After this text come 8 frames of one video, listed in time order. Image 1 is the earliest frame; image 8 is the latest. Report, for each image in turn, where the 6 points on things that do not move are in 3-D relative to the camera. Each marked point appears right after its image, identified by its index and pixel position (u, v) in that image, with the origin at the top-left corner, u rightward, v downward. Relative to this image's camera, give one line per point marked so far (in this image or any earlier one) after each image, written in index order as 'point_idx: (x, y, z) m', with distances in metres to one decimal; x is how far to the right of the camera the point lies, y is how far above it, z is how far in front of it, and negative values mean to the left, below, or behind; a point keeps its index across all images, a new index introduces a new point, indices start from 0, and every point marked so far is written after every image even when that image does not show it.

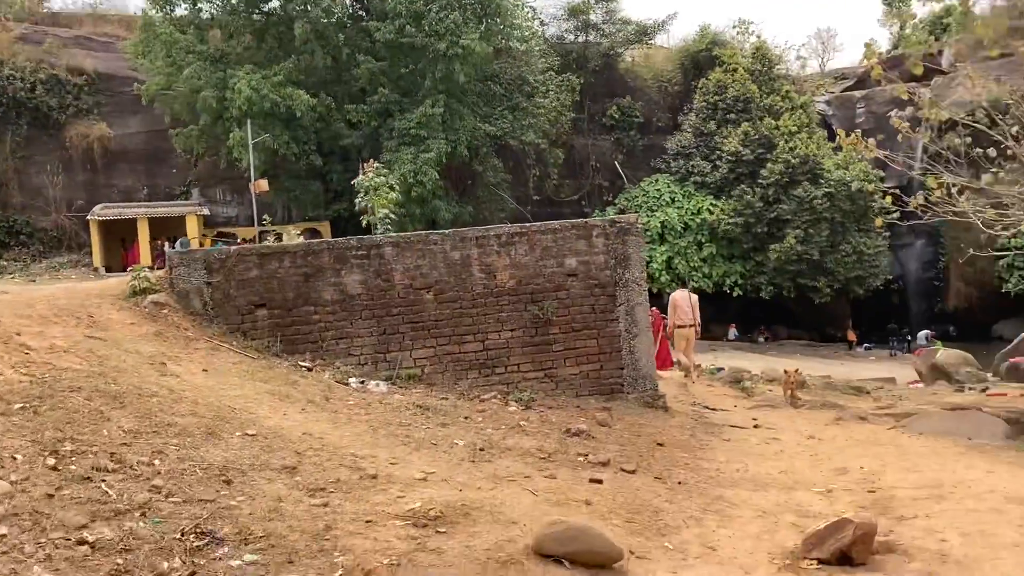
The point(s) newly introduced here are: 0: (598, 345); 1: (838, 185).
0: (+0.6, -0.5, +7.2) m
1: (+6.6, +2.0, +19.0) m
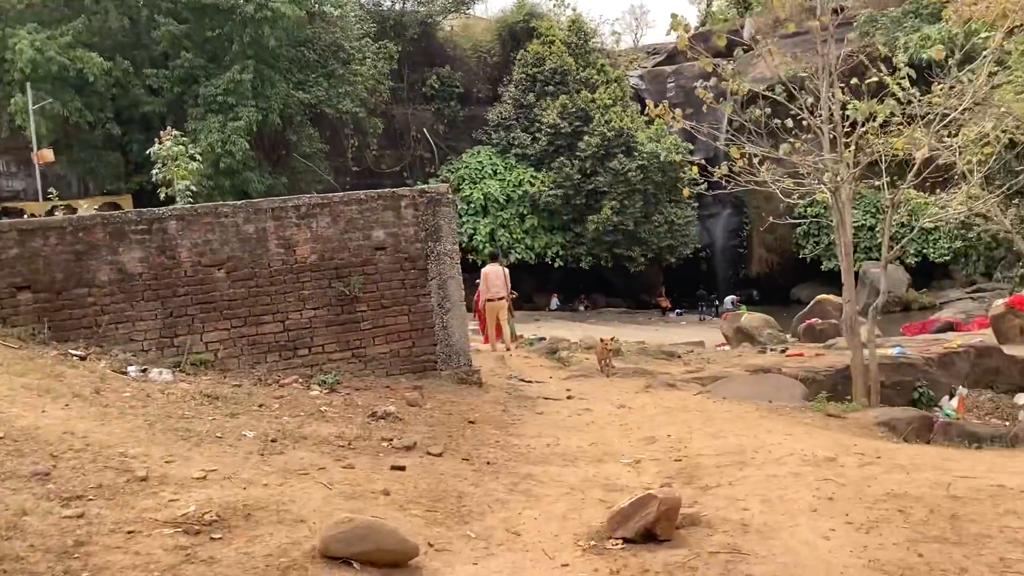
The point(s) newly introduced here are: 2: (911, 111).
0: (-0.8, -0.3, +7.0) m
1: (+2.9, +2.7, +19.6) m
2: (+3.7, +1.6, +8.6) m
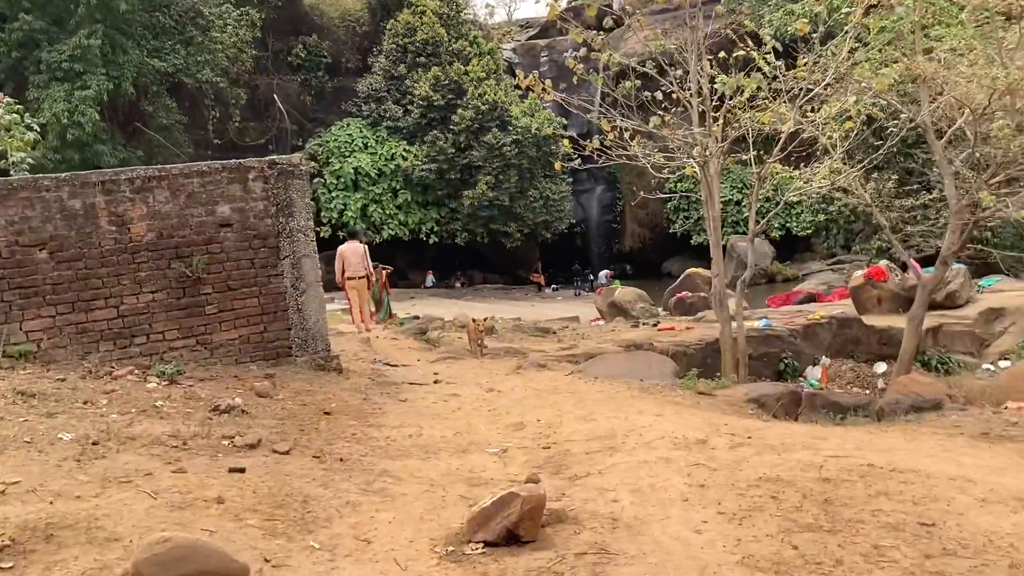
0: (-1.8, -0.1, +6.6) m
1: (+0.3, +3.2, +19.4) m
2: (+2.4, +1.9, +8.7) m
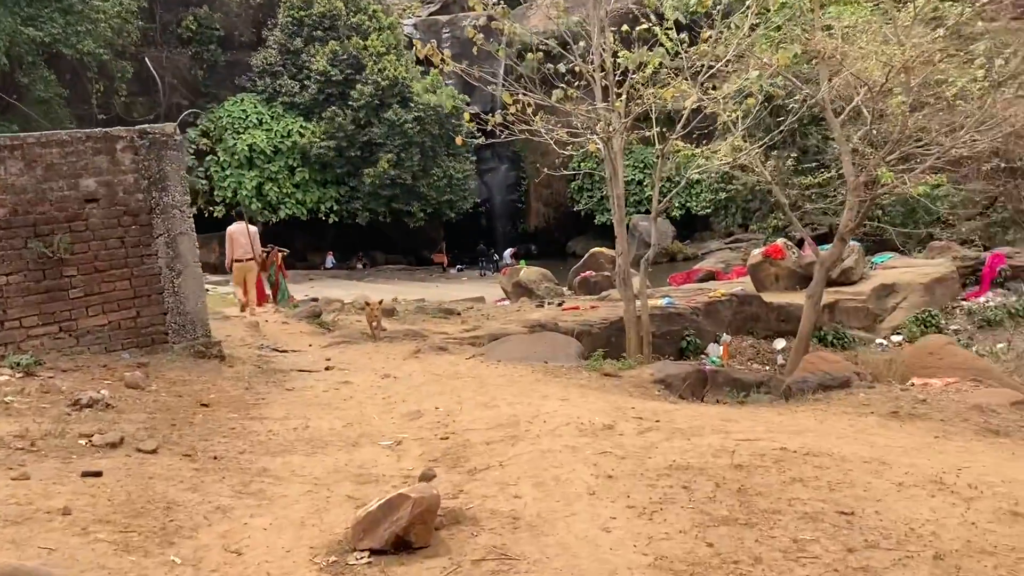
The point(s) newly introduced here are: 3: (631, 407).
0: (-2.4, 0.0, +6.1) m
1: (-1.7, +3.6, +19.0) m
2: (+1.5, +2.1, +8.6) m
3: (+0.6, -0.6, +4.7) m
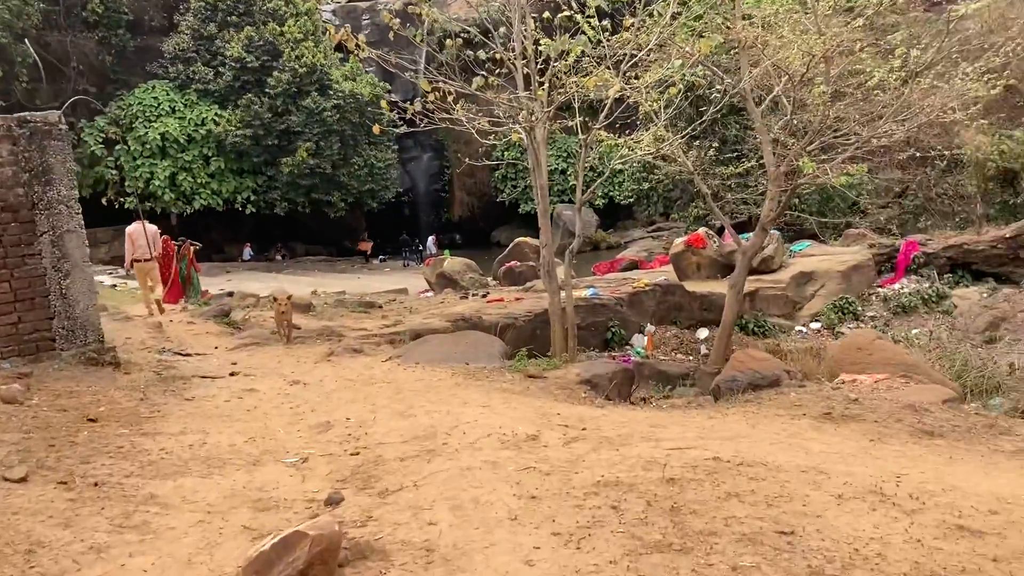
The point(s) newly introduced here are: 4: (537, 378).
0: (-2.9, 0.0, +5.7) m
1: (-3.3, +3.8, +18.6) m
2: (+0.8, +2.2, +8.4) m
3: (+0.2, -0.6, +4.5) m
4: (+0.1, -0.5, +5.4) m
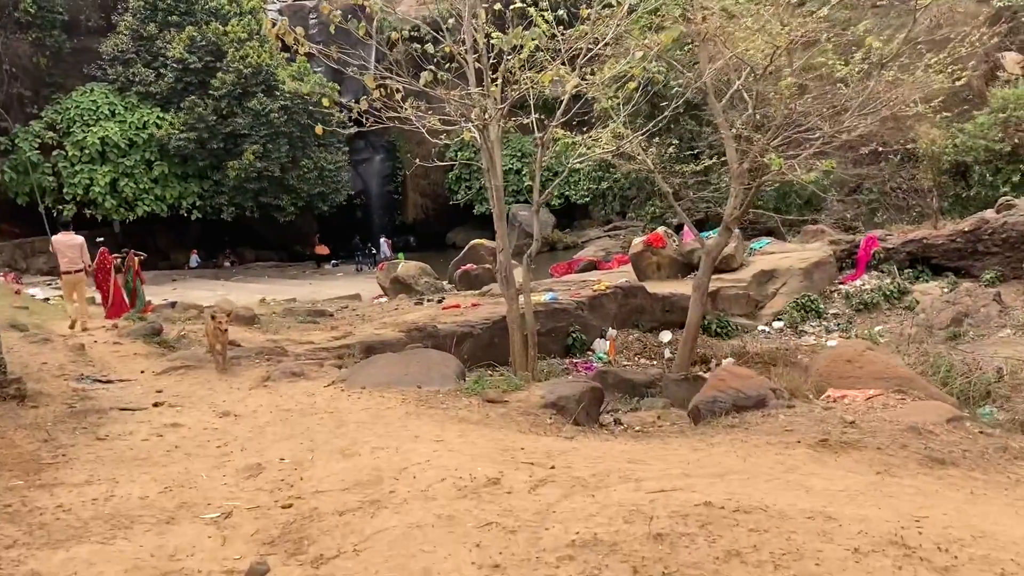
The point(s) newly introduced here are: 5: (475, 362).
0: (-3.2, -0.1, +5.1) m
1: (-4.2, +3.6, +18.0) m
2: (+0.4, +2.1, +8.1) m
3: (0.0, -0.6, +4.2) m
4: (-0.1, -0.6, +5.0) m
5: (-0.3, -0.7, +8.4) m
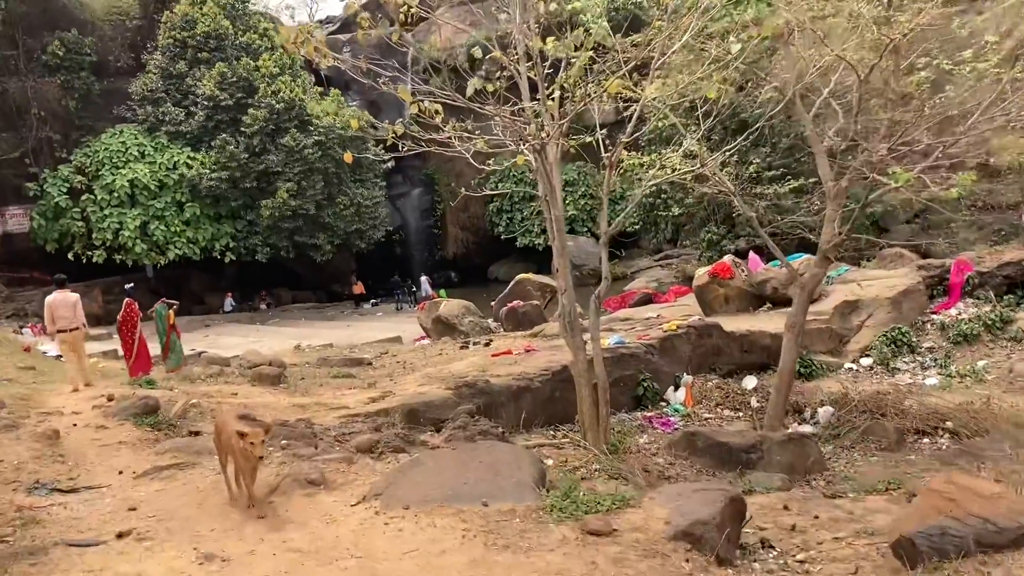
0: (-2.8, -0.5, +4.1) m
1: (-3.4, +2.8, +17.2) m
2: (+0.8, +1.8, +7.0) m
3: (+0.3, -0.8, +3.0) m
4: (+0.3, -0.8, +3.8) m
5: (+0.2, -1.0, +7.2) m
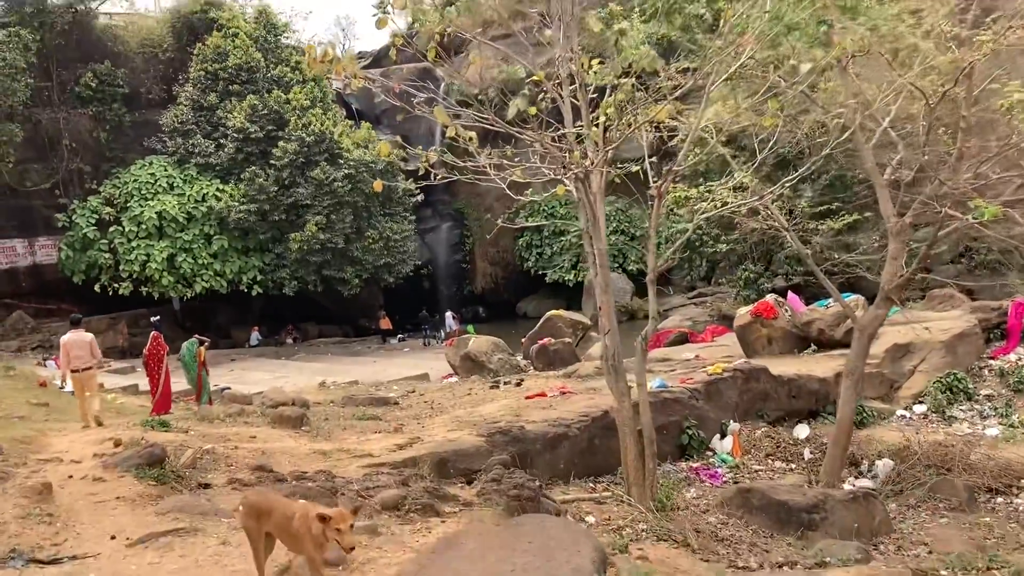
0: (-2.6, -0.6, +3.7) m
1: (-2.8, +2.2, +16.9) m
2: (+1.1, +1.5, +6.6) m
3: (+0.5, -1.0, +2.5) m
4: (+0.4, -1.0, +3.3) m
5: (+0.4, -1.3, +6.7) m
